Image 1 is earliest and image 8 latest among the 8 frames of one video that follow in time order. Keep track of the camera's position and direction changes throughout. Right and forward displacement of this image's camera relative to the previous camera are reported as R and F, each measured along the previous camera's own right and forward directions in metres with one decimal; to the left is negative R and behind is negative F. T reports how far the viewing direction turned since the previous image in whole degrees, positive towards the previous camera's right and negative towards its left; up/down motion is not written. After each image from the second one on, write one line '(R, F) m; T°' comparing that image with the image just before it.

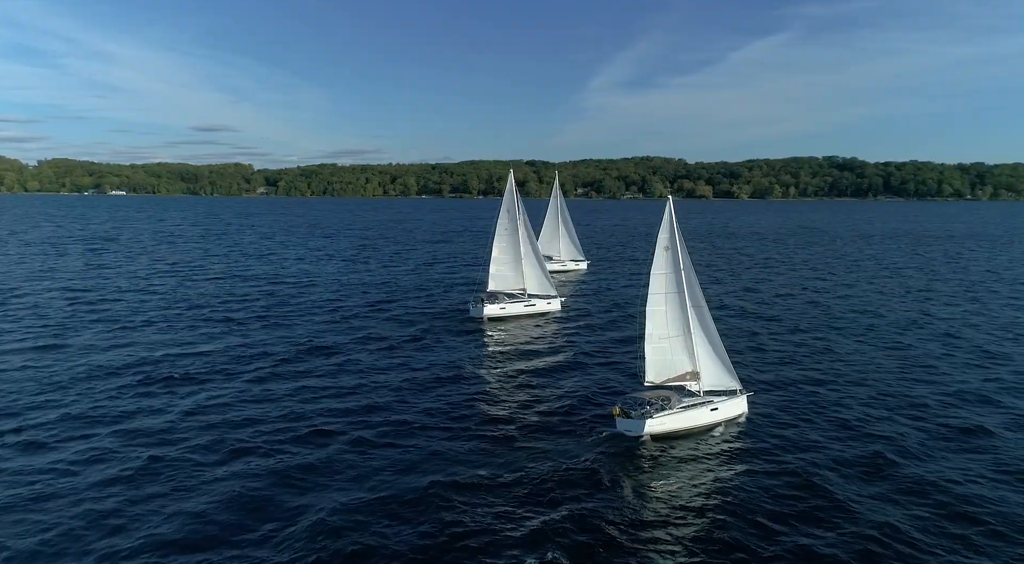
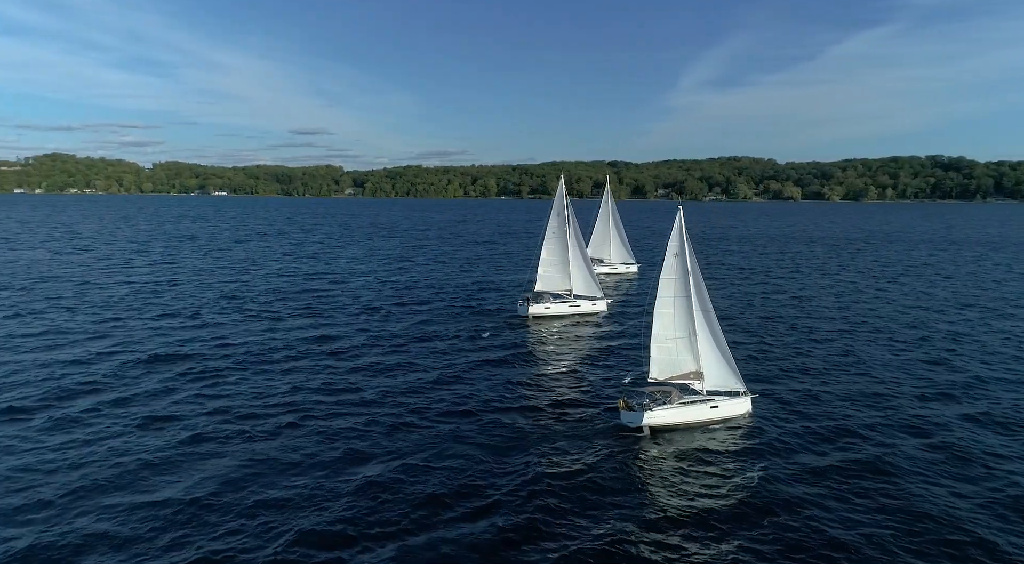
(+7.0, -3.1) m; -7°
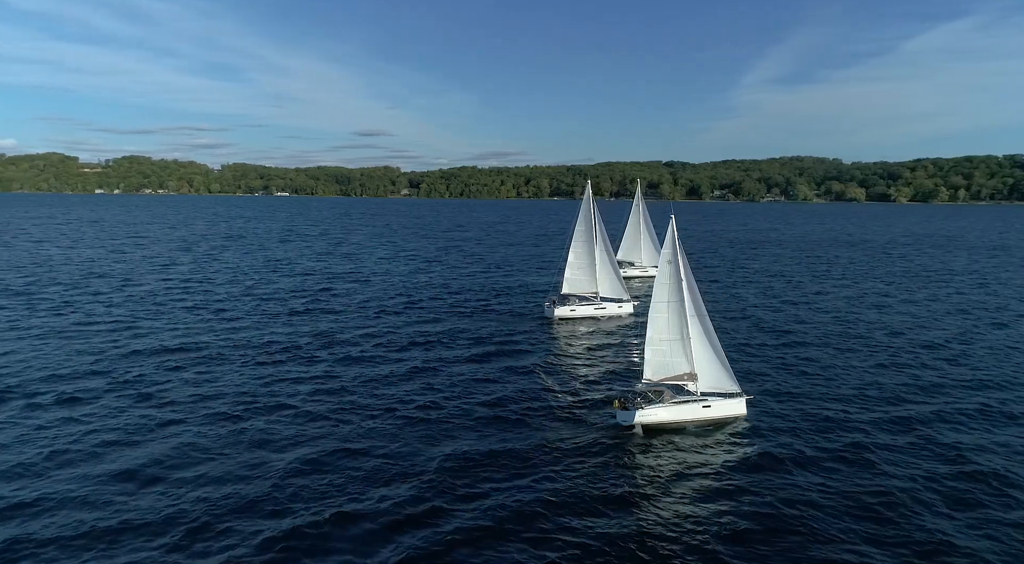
(+5.6, -2.3) m; -5°
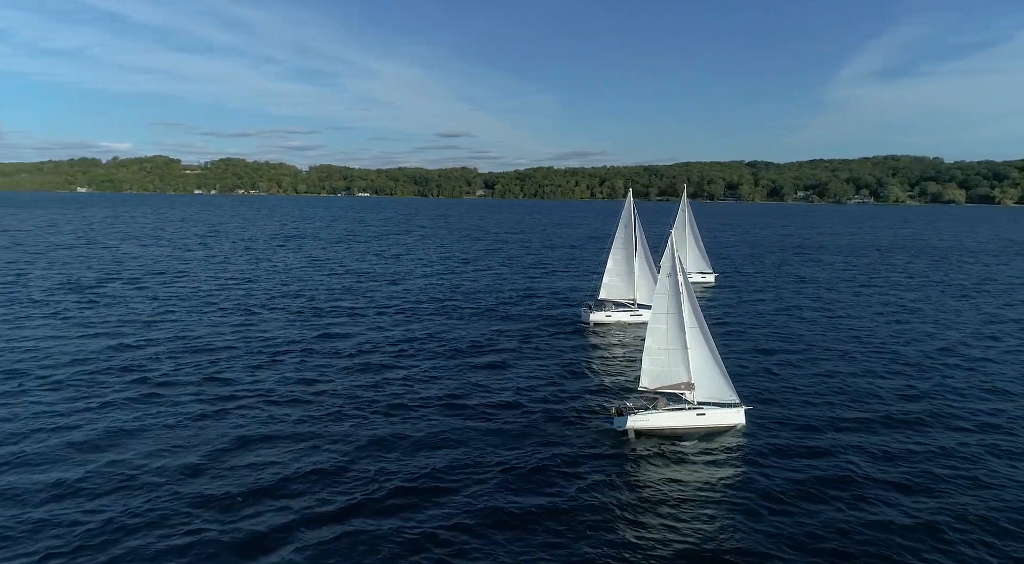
(+7.6, -2.3) m; -7°
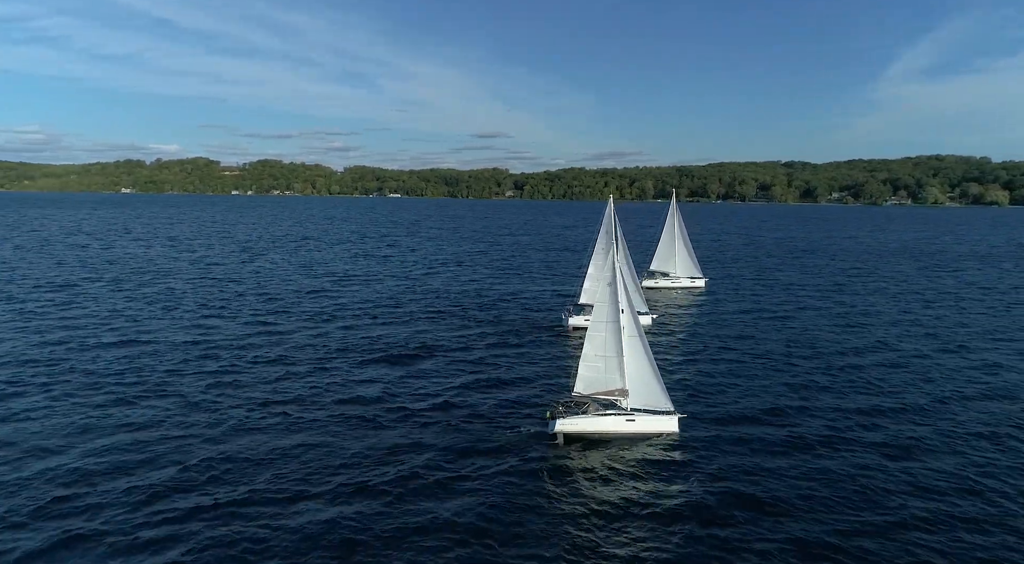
(+9.5, -2.1) m; -4°
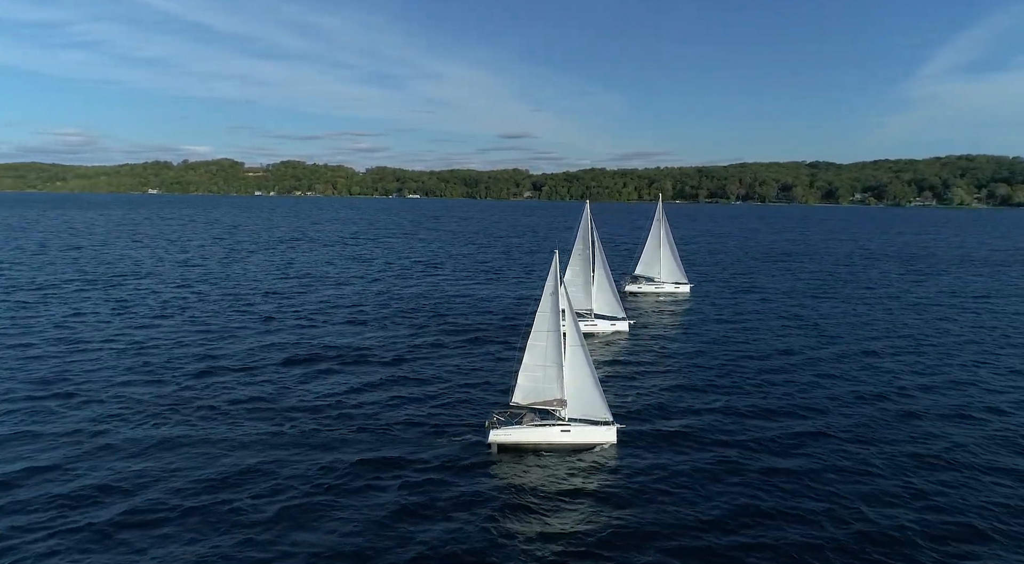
(+8.4, -1.4) m; -3°
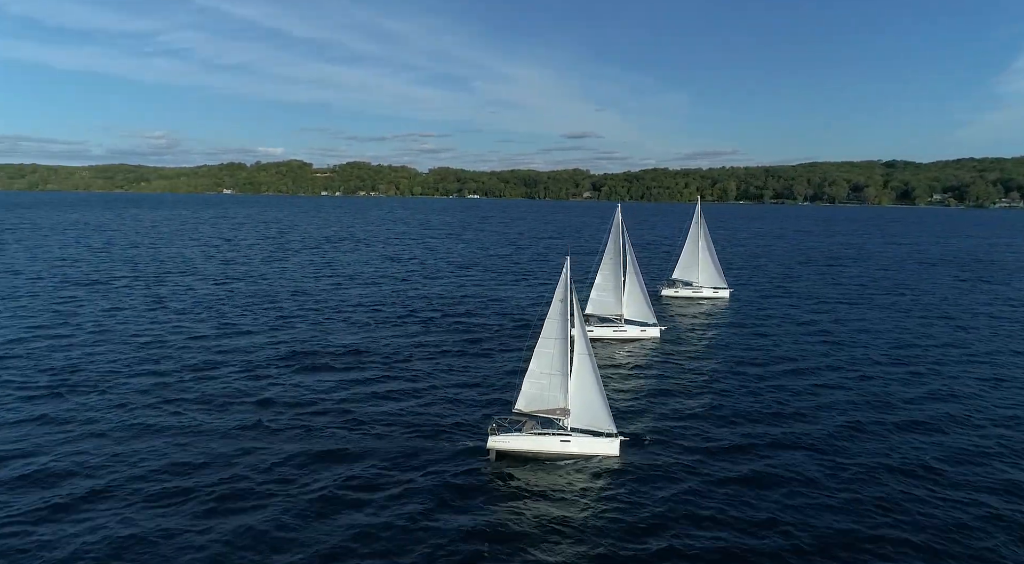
(+5.7, -0.6) m; -6°
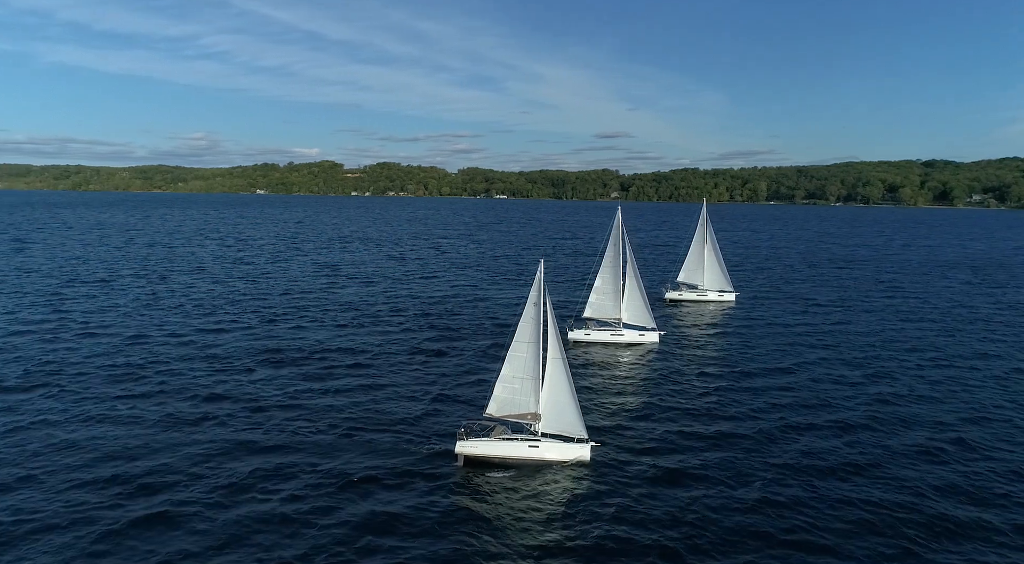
(+5.7, -0.6) m; -3°
